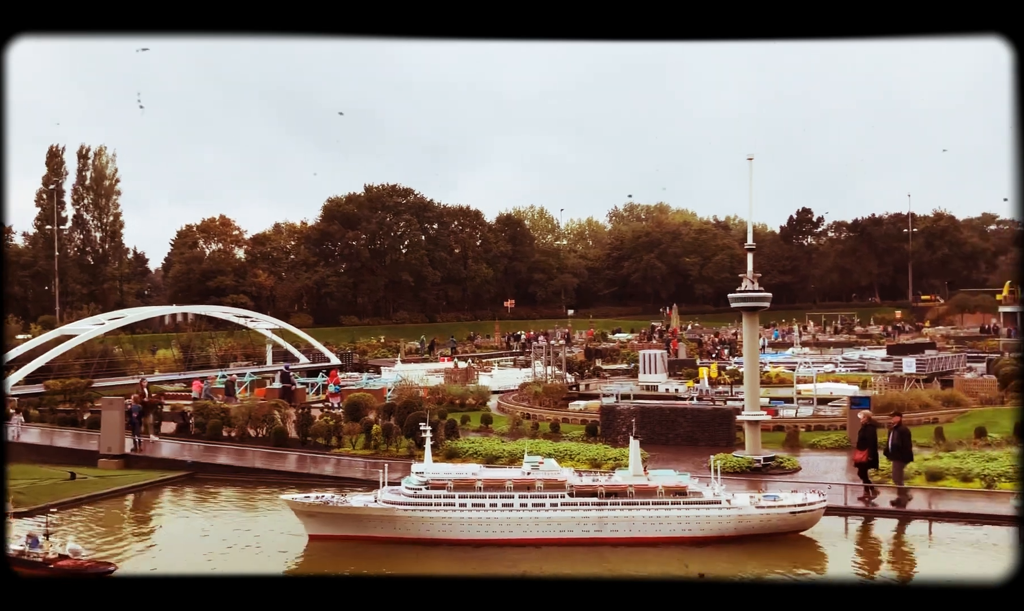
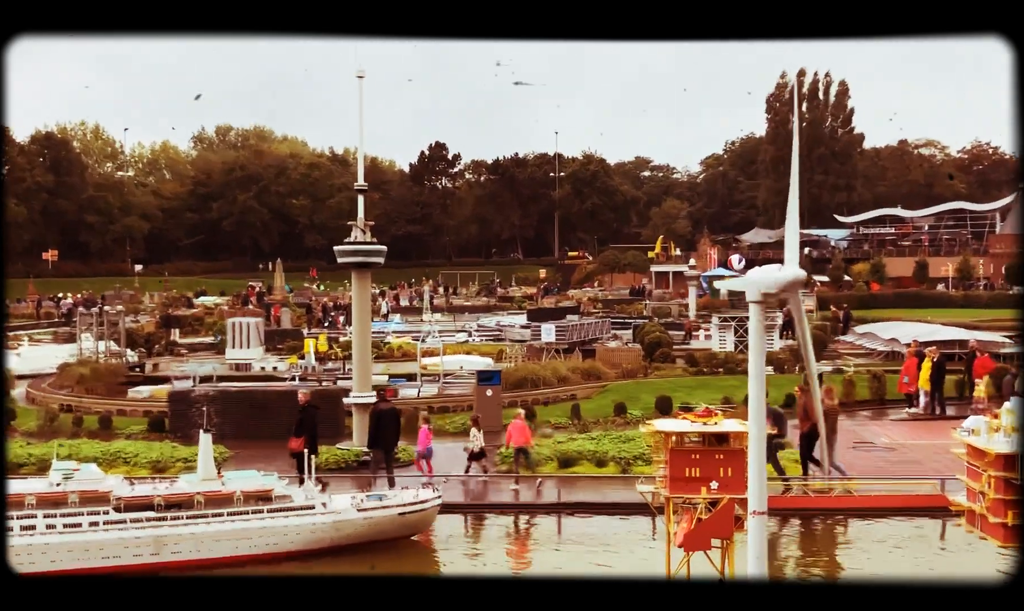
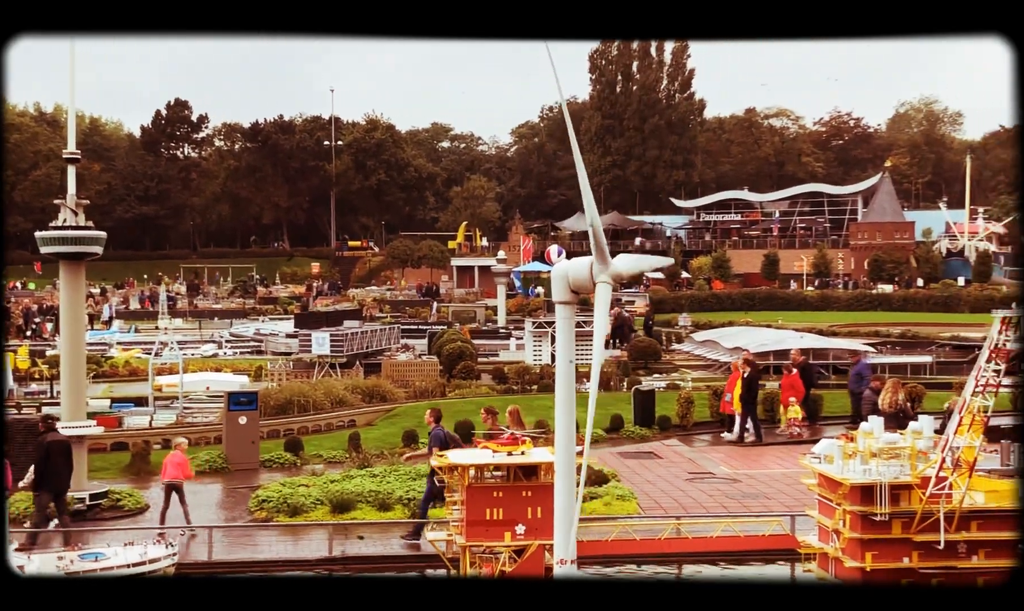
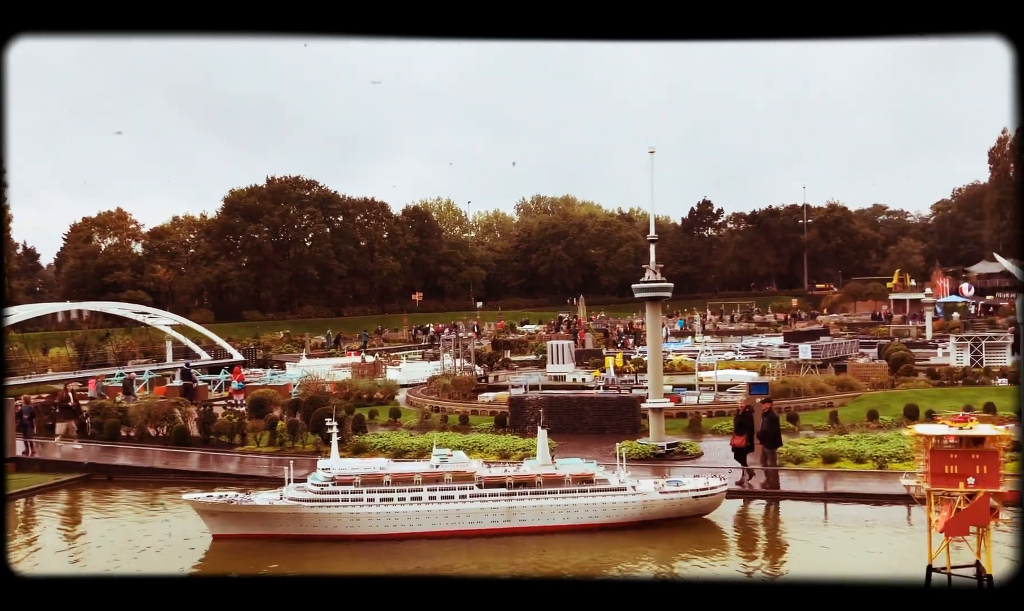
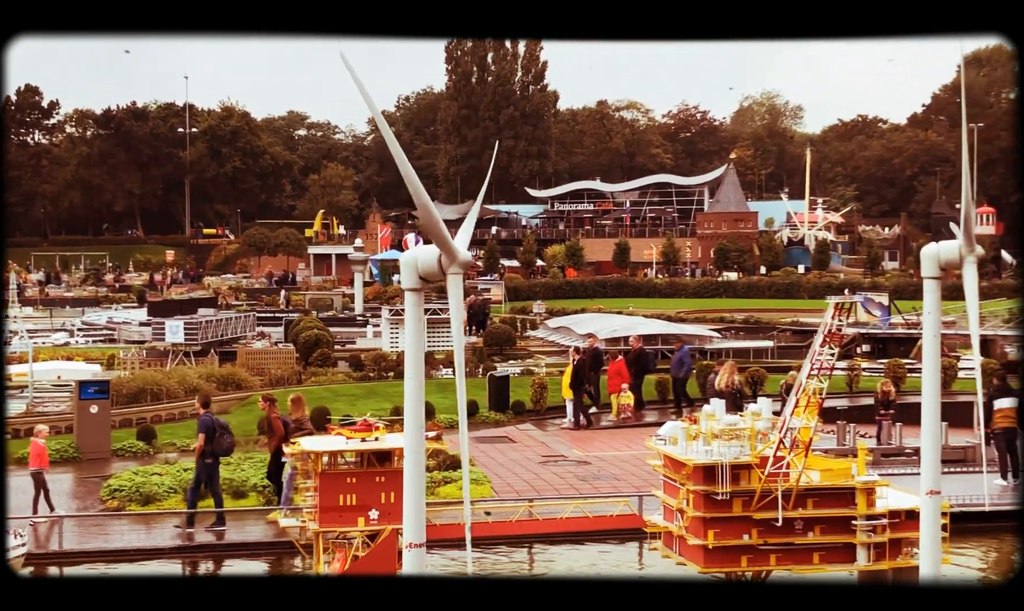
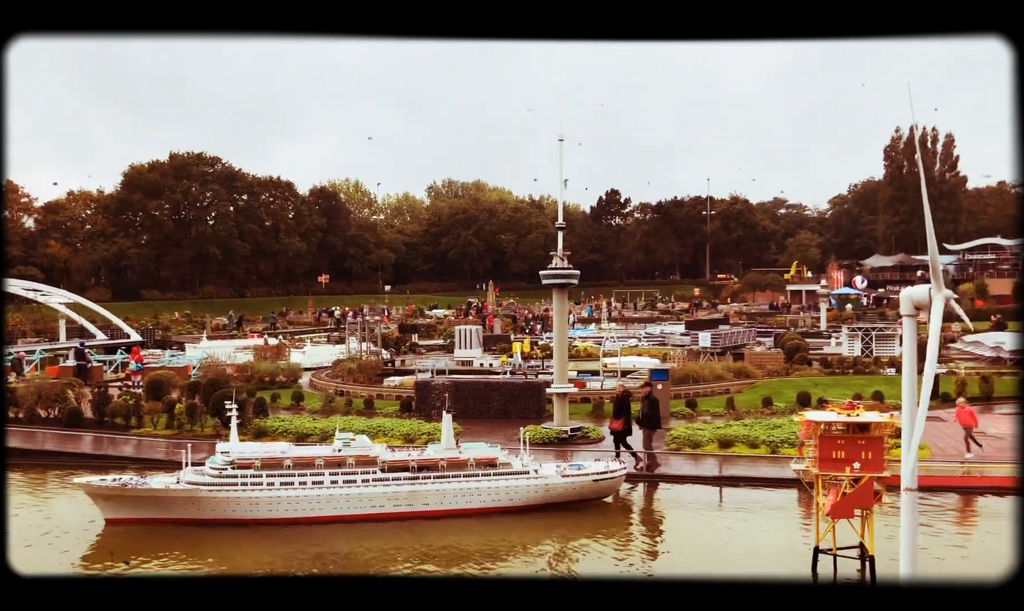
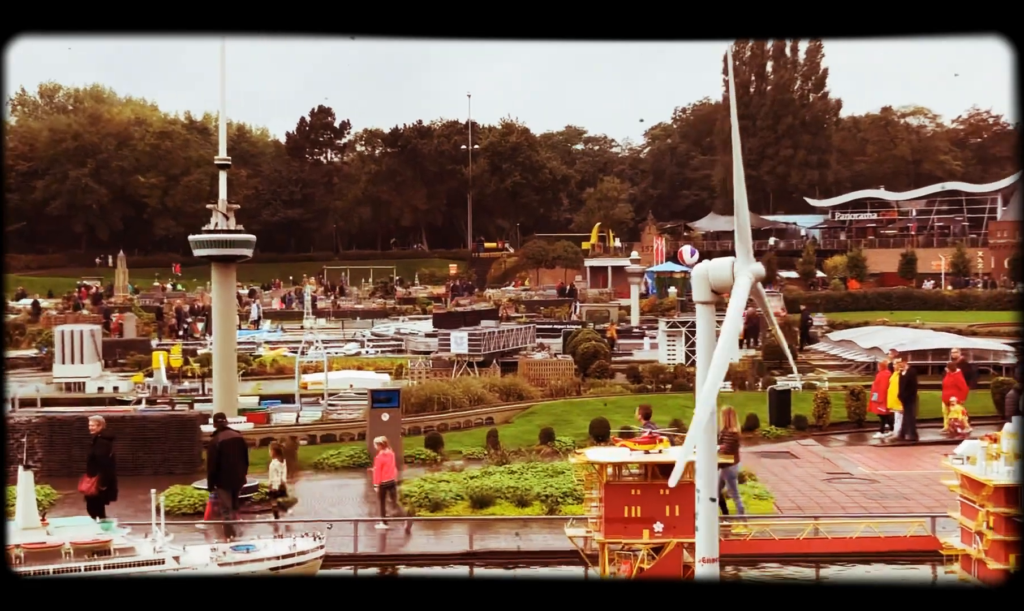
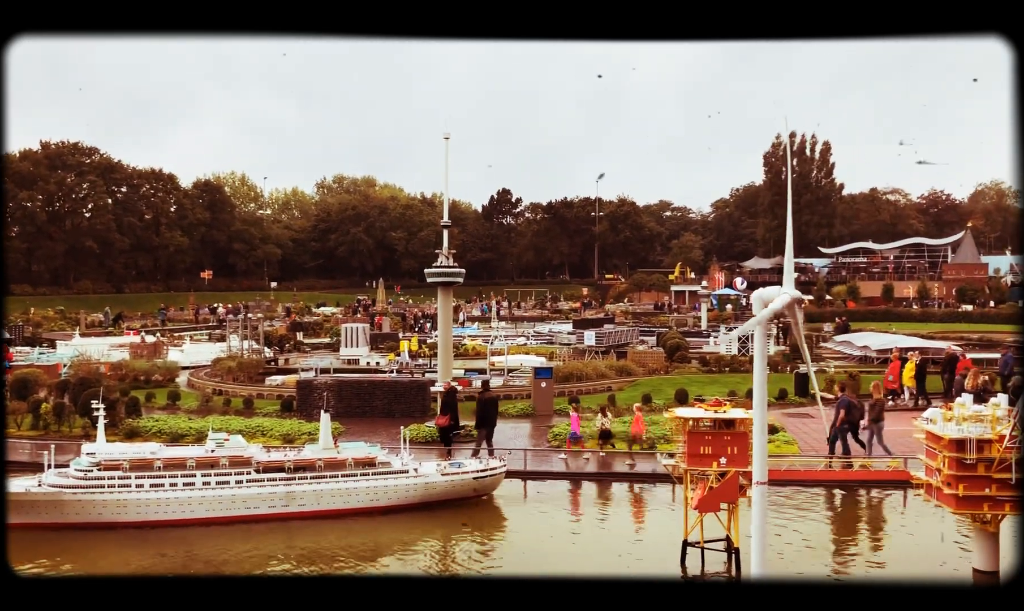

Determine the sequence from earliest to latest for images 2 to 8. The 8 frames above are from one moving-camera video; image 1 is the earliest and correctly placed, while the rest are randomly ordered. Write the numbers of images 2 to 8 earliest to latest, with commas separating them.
4, 6, 8, 2, 7, 3, 5
